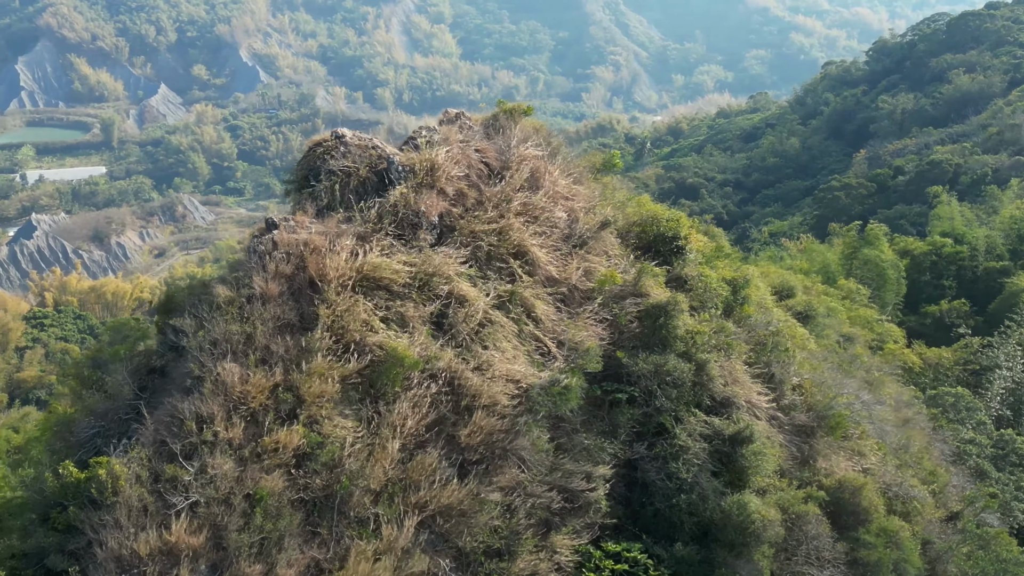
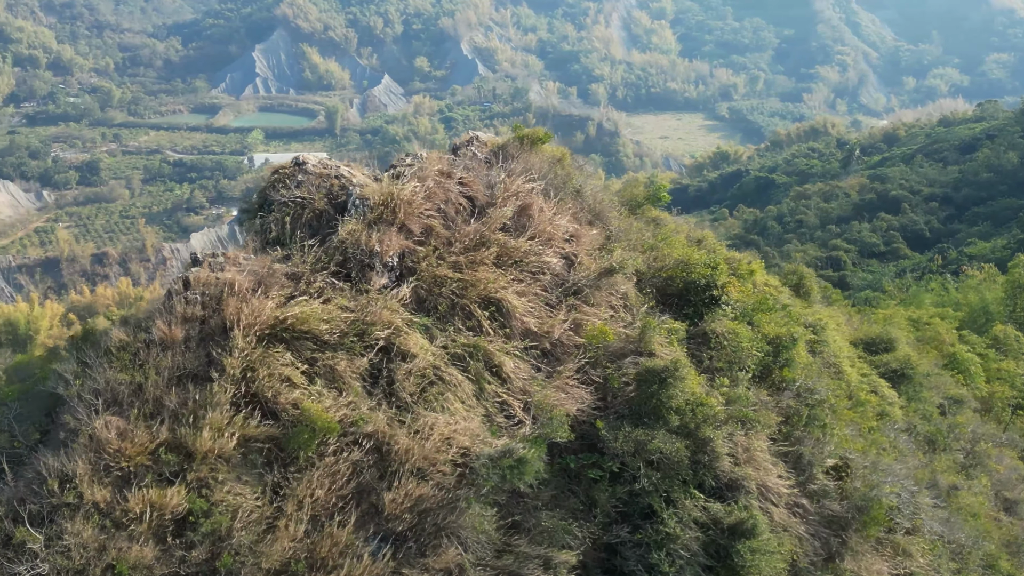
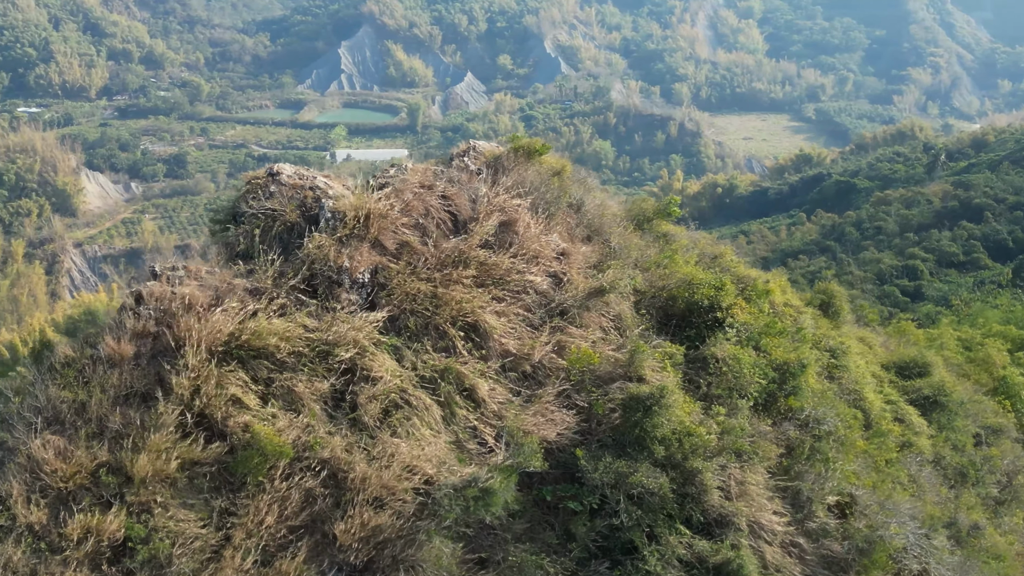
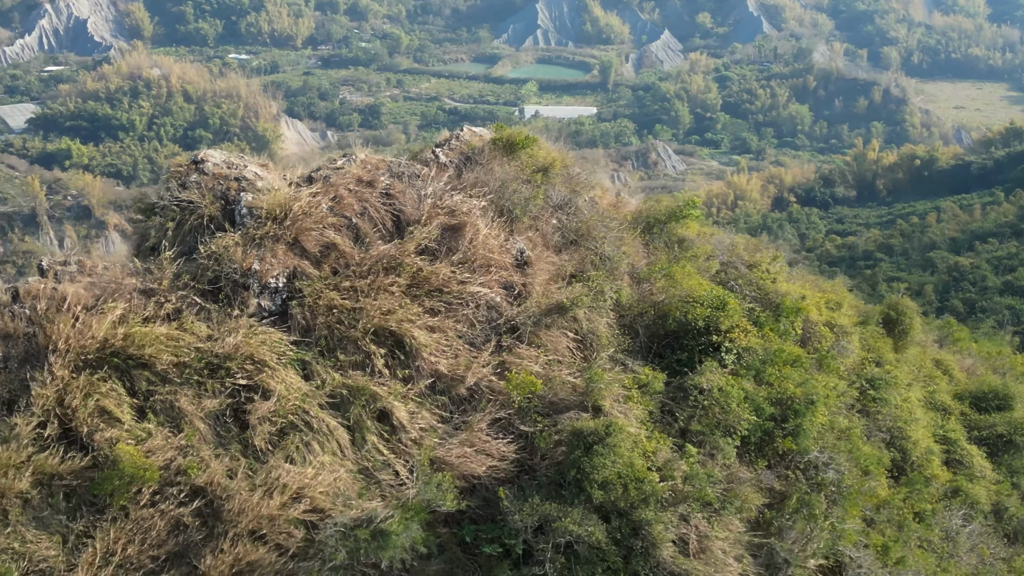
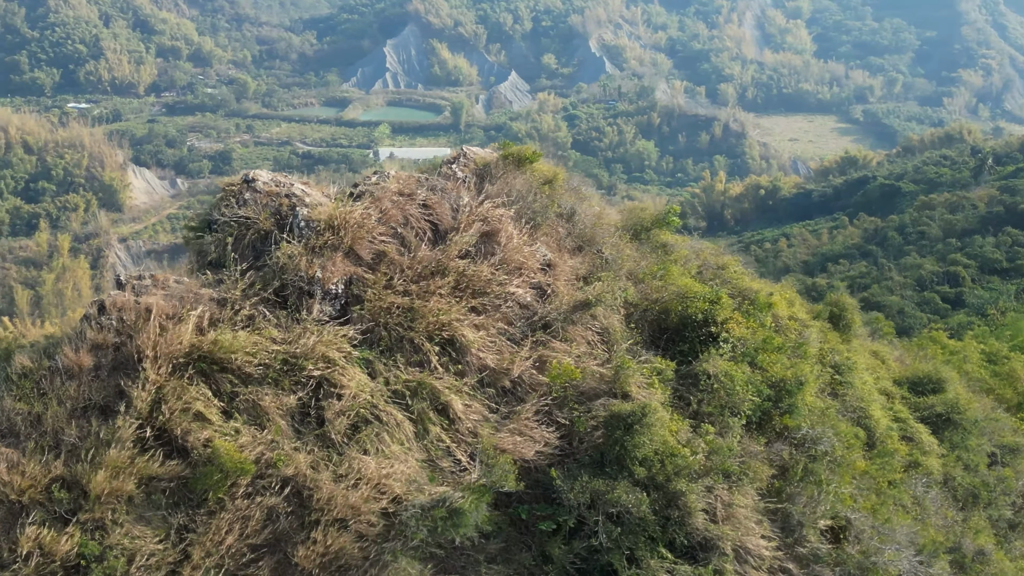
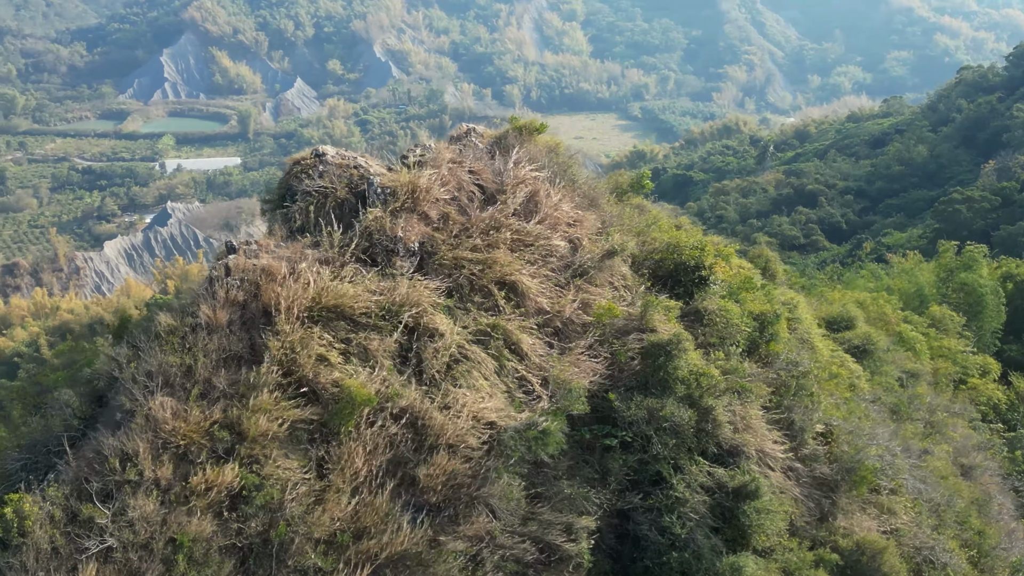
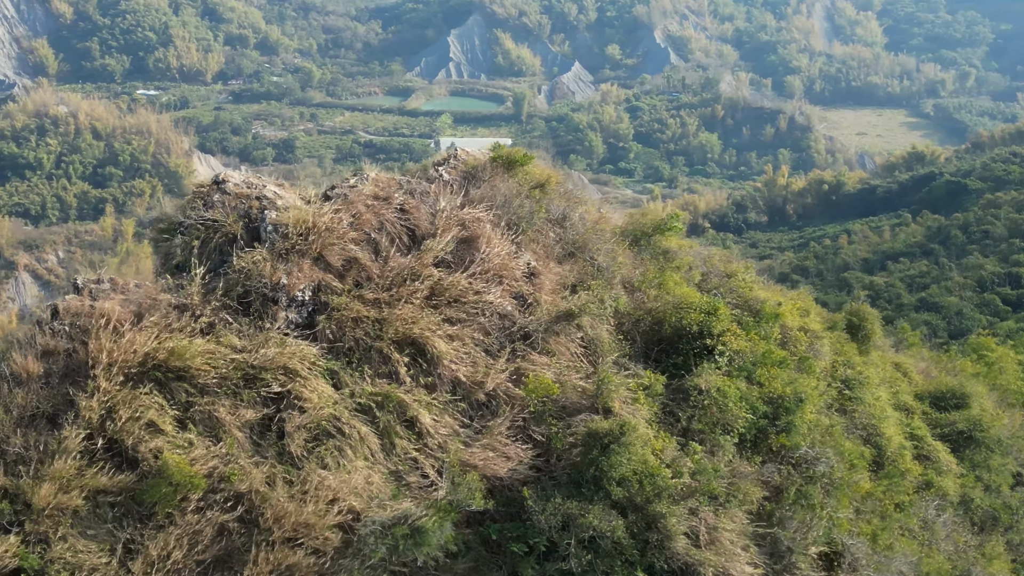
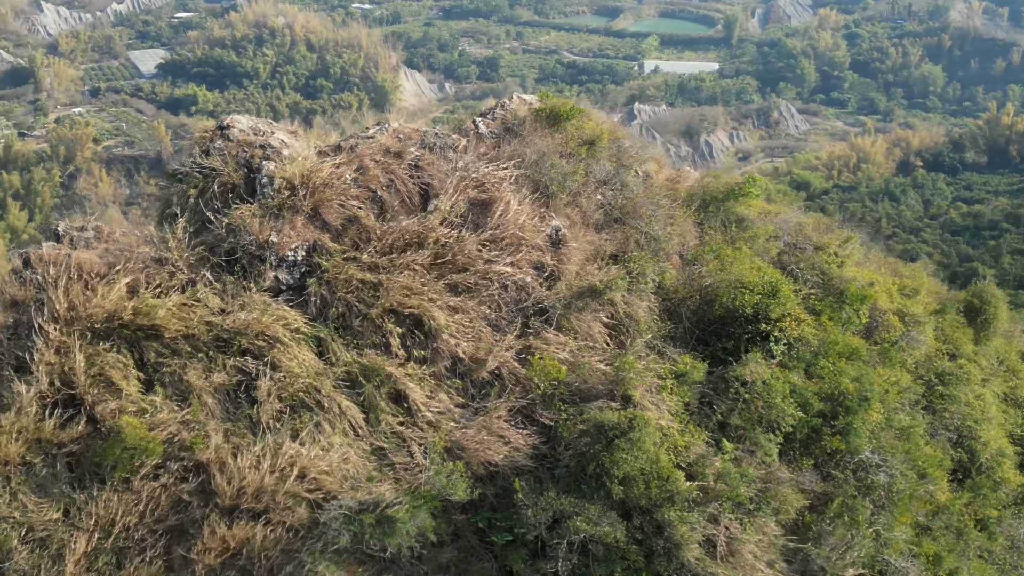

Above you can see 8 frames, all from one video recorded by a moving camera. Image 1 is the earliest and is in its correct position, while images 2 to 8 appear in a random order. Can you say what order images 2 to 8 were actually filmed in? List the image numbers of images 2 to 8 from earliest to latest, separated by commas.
6, 2, 3, 5, 7, 4, 8
